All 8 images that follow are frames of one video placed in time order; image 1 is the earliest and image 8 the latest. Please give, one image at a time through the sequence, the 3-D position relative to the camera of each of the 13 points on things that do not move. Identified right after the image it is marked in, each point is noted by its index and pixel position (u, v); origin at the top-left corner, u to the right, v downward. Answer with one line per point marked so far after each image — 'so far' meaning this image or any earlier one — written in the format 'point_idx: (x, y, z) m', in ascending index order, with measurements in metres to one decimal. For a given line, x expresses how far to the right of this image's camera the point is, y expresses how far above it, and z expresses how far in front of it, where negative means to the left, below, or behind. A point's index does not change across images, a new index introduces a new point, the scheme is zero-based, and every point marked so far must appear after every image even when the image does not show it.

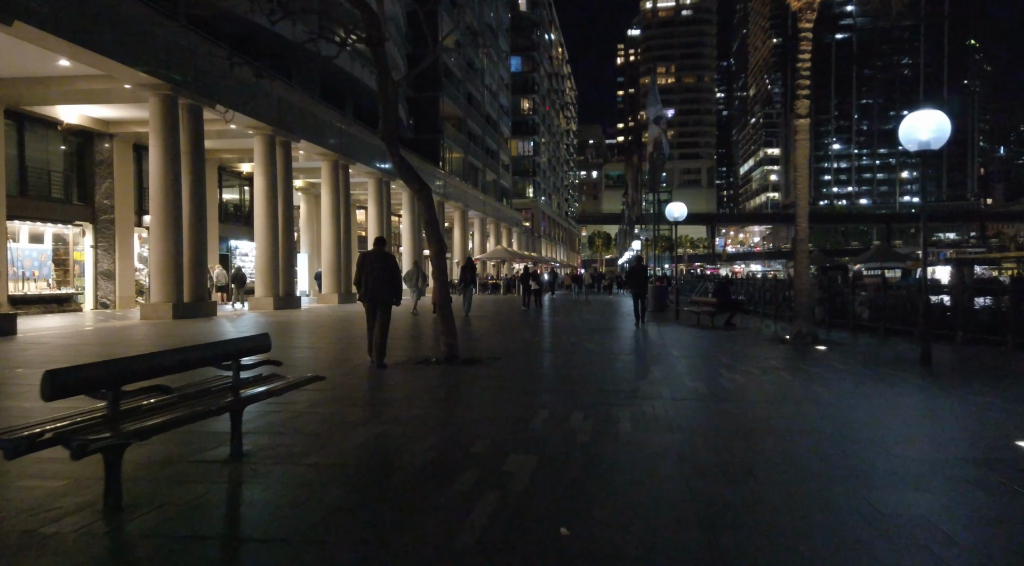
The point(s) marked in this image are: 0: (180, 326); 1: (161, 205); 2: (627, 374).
0: (-8.9, -1.1, +19.2) m
1: (-9.9, +2.1, +19.9) m
2: (+1.5, -1.3, +10.2) m
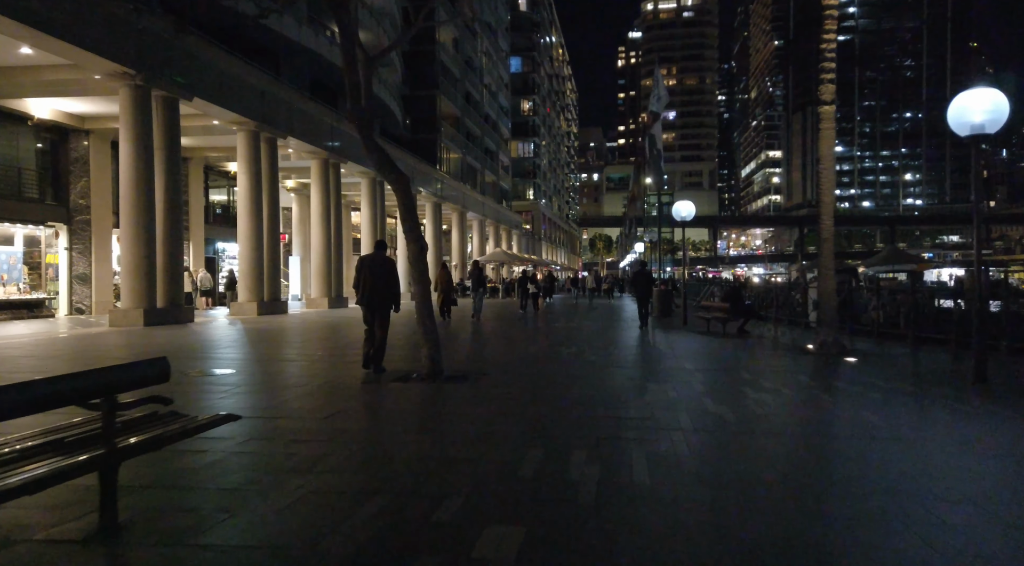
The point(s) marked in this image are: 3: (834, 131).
0: (-9.0, -1.3, +17.9) m
1: (-10.0, +2.0, +18.6) m
2: (+1.4, -1.4, +8.9) m
3: (+5.9, +2.8, +12.9) m
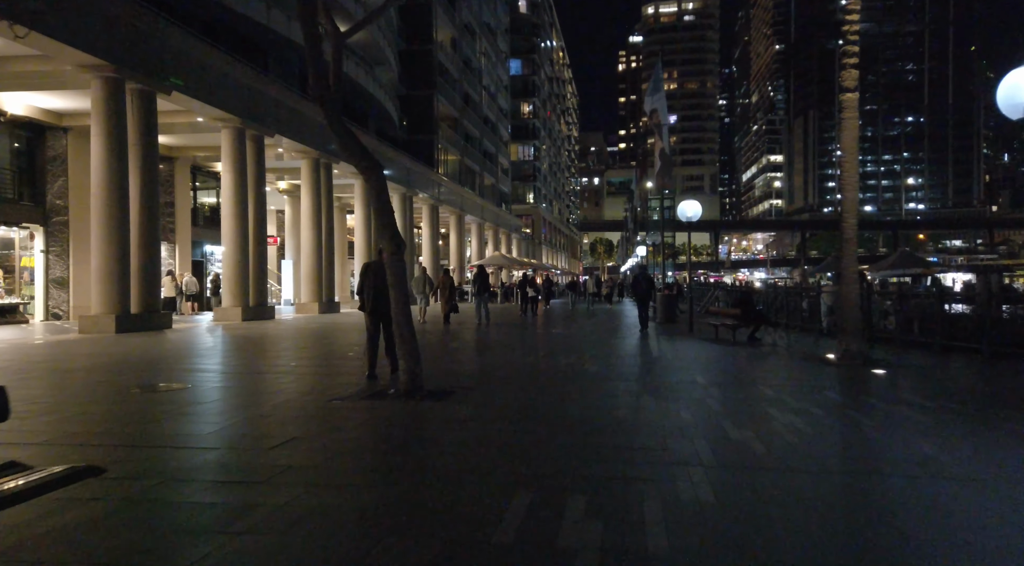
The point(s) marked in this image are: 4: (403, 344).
0: (-9.1, -1.4, +16.8) m
1: (-10.1, +1.9, +17.5) m
2: (+1.3, -1.4, +7.8) m
3: (+5.8, +2.7, +11.9) m
4: (-1.3, -0.7, +8.0) m
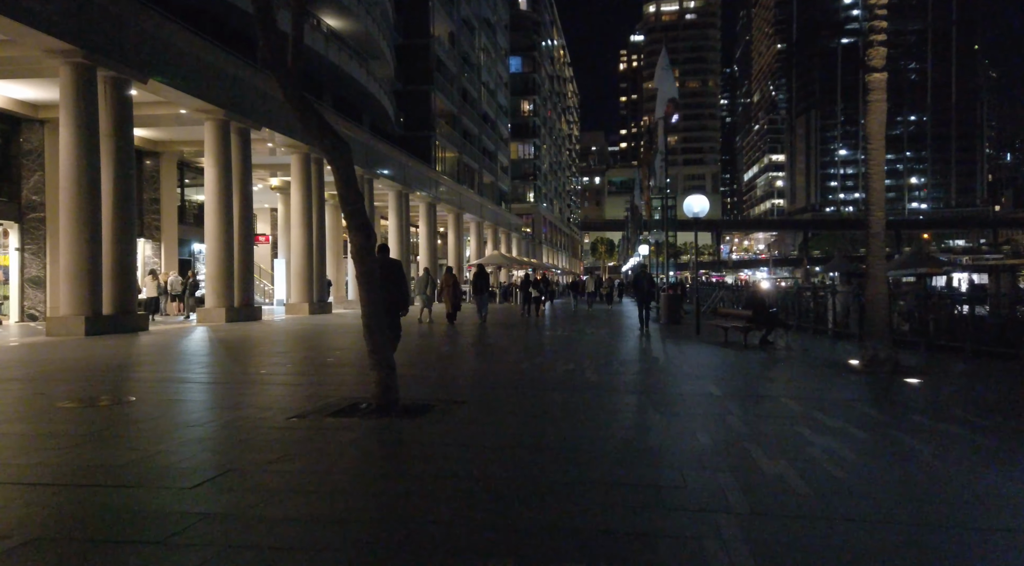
0: (-9.2, -1.3, +15.7) m
1: (-10.2, +1.9, +16.5) m
2: (+1.2, -1.4, +6.7) m
3: (+5.7, +2.7, +10.8) m
4: (-1.4, -0.7, +6.9) m
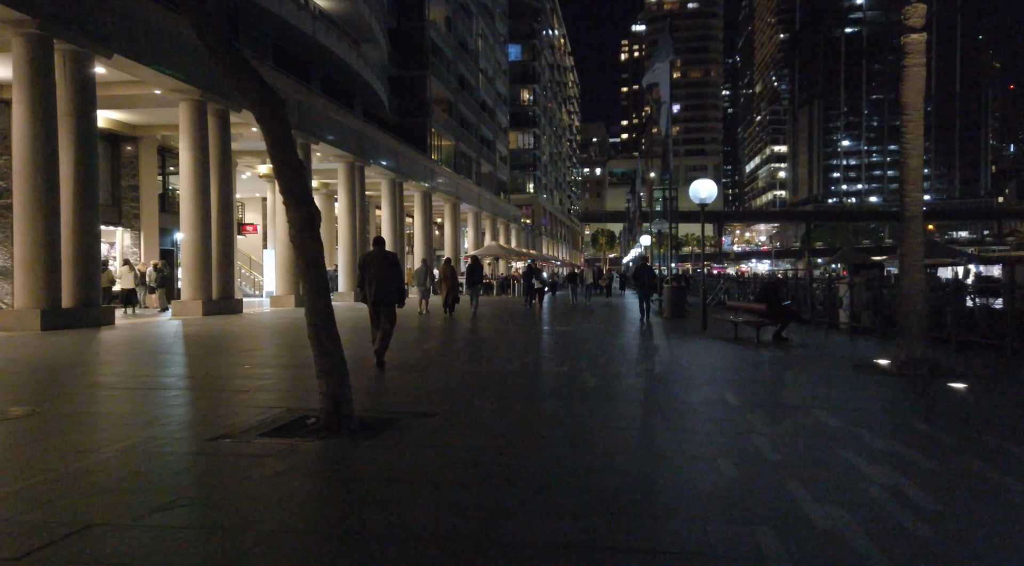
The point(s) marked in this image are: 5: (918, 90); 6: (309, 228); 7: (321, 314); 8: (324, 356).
0: (-9.4, -1.2, +14.5) m
1: (-10.4, +2.1, +15.2) m
2: (+1.0, -1.3, +5.5) m
3: (+5.5, +2.9, +9.5) m
4: (-1.5, -0.6, +5.7) m
5: (+5.5, +2.6, +9.5) m
6: (-1.6, +0.4, +5.6) m
7: (-1.5, -0.2, +5.7) m
8: (-1.5, -0.6, +5.7) m
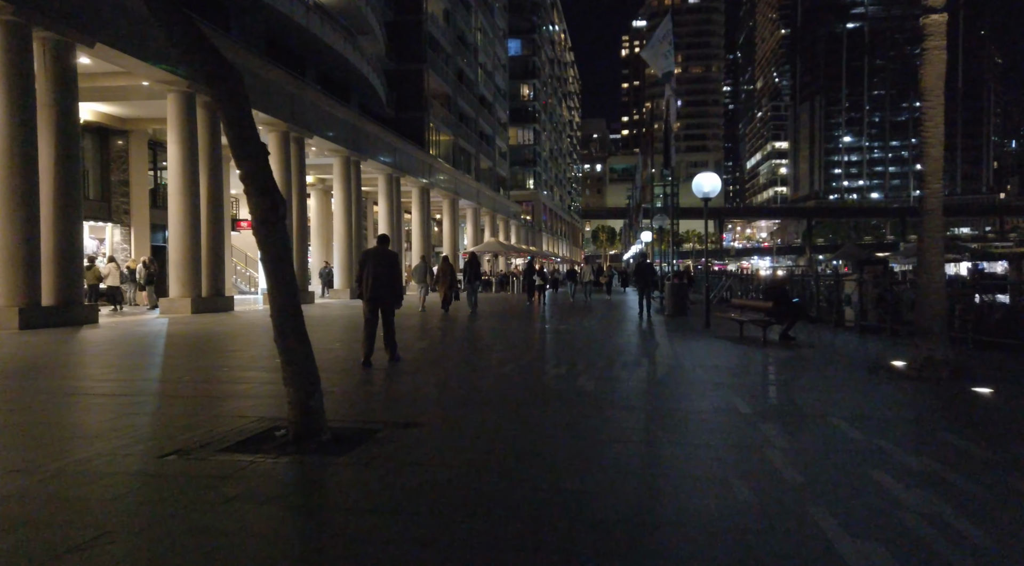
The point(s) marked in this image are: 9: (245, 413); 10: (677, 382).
0: (-9.5, -1.1, +13.9) m
1: (-10.4, +2.2, +14.6) m
2: (+1.0, -1.3, +4.9) m
3: (+5.5, +2.9, +8.9) m
4: (-1.6, -0.6, +5.1) m
5: (+5.4, +2.6, +9.0) m
6: (-1.7, +0.5, +5.1) m
7: (-1.6, -0.2, +5.1) m
8: (-1.6, -0.6, +5.1) m
9: (-2.5, -1.2, +6.5) m
10: (+2.1, -1.2, +8.9) m
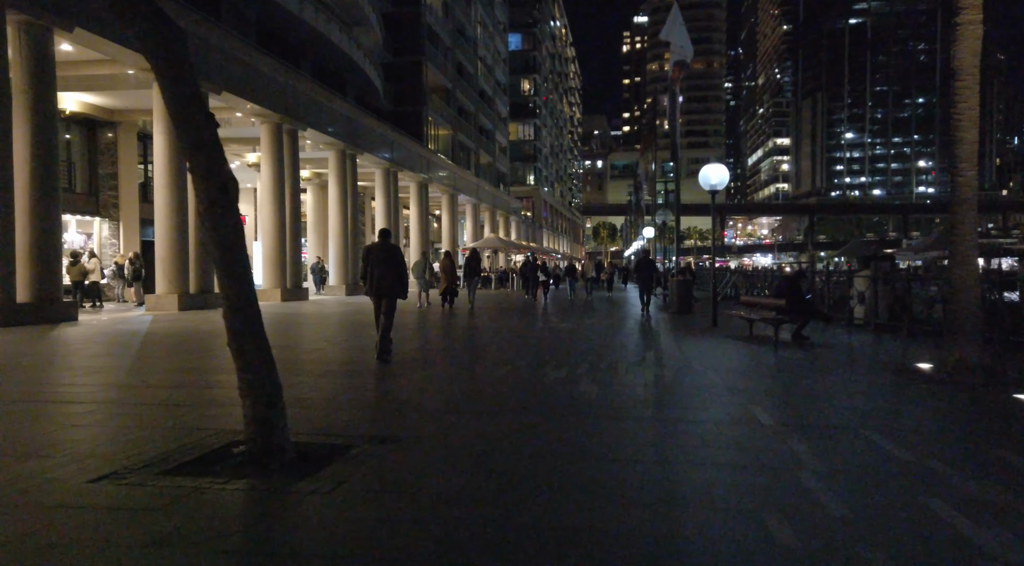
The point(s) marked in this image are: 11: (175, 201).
0: (-9.5, -1.0, +13.3) m
1: (-10.5, +2.3, +13.9) m
2: (+0.9, -1.3, +4.2) m
3: (+5.4, +2.9, +8.2) m
4: (-1.7, -0.5, +4.4) m
5: (+5.4, +2.7, +8.2) m
6: (-1.7, +0.5, +4.4) m
7: (-1.7, -0.2, +4.4) m
8: (-1.6, -0.5, +4.4) m
9: (-2.6, -1.2, +5.8) m
10: (+2.0, -1.2, +8.2) m
11: (-9.4, +2.3, +19.8) m
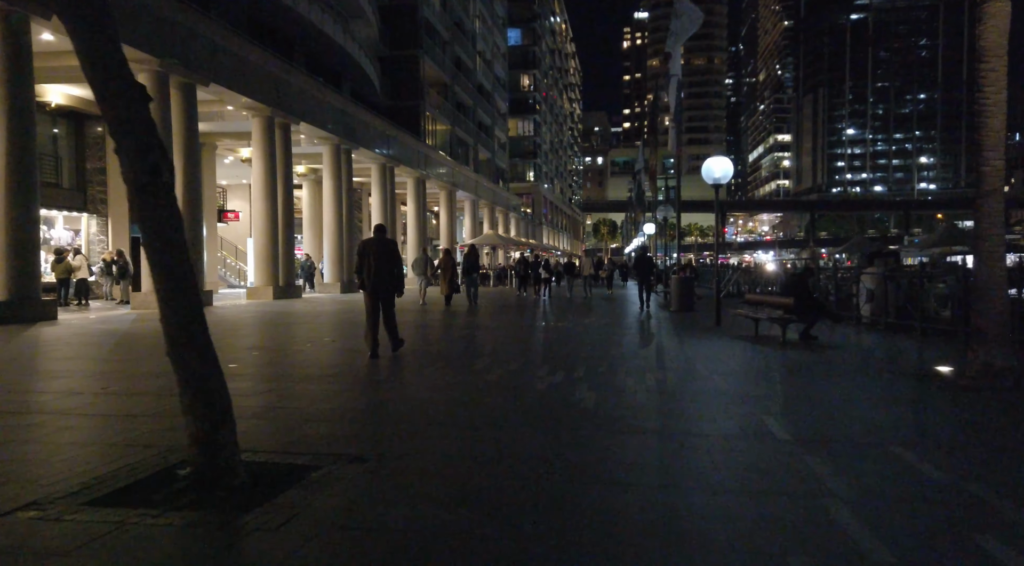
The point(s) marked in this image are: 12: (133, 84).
0: (-9.6, -1.0, +12.7) m
1: (-10.6, +2.3, +13.4) m
2: (+0.8, -1.3, +3.7) m
3: (+5.3, +3.0, +7.6) m
4: (-1.8, -0.5, +3.9) m
5: (+5.3, +2.7, +7.7) m
6: (-1.8, +0.5, +3.8) m
7: (-1.8, -0.2, +3.8) m
8: (-1.7, -0.5, +3.9) m
9: (-2.7, -1.2, +5.3) m
10: (+1.9, -1.2, +7.7) m
11: (-9.5, +2.3, +19.2) m
12: (-2.0, +1.1, +3.8) m
